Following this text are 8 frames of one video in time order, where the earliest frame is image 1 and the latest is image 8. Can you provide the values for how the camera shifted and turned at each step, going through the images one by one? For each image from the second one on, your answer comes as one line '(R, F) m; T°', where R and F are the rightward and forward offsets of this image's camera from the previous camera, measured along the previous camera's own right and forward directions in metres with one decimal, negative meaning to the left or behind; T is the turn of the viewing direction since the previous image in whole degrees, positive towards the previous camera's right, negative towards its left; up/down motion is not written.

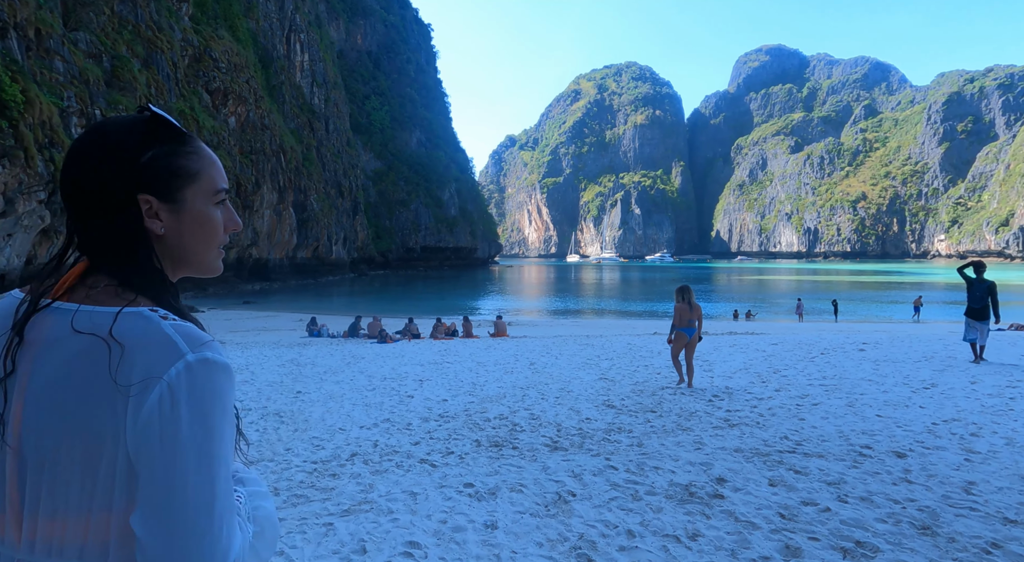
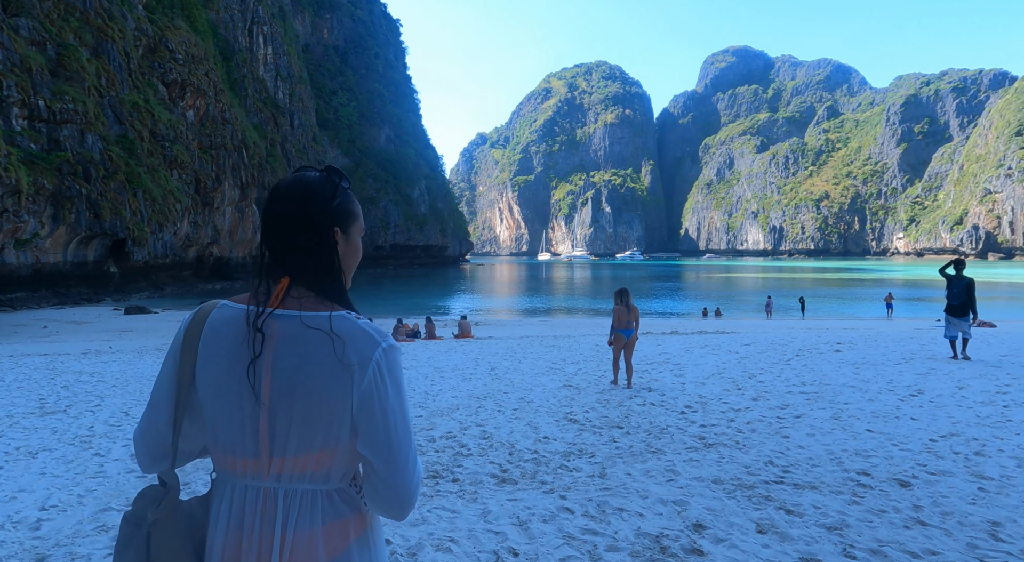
(+0.1, +0.4) m; +3°
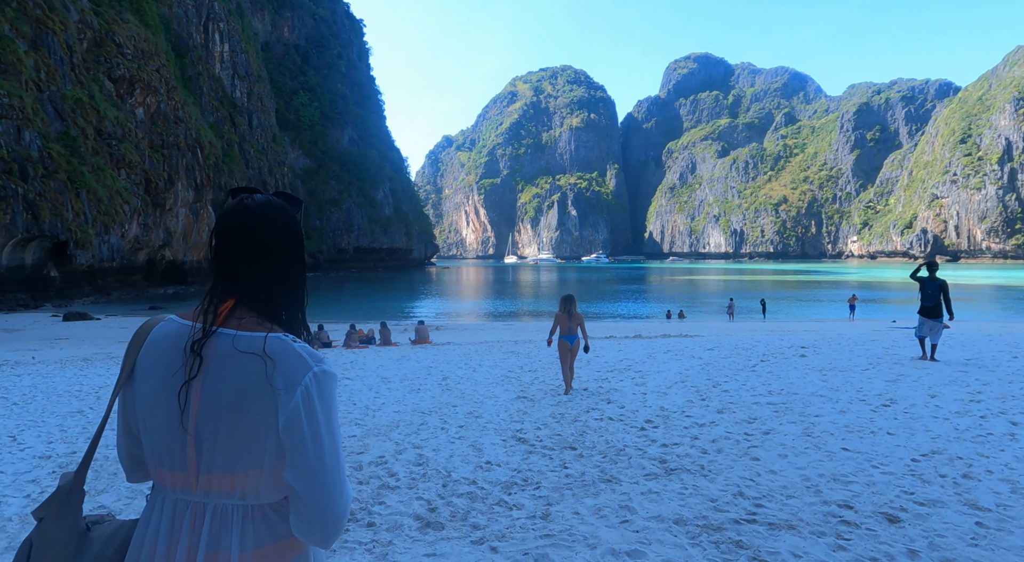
(+0.1, +0.4) m; +3°
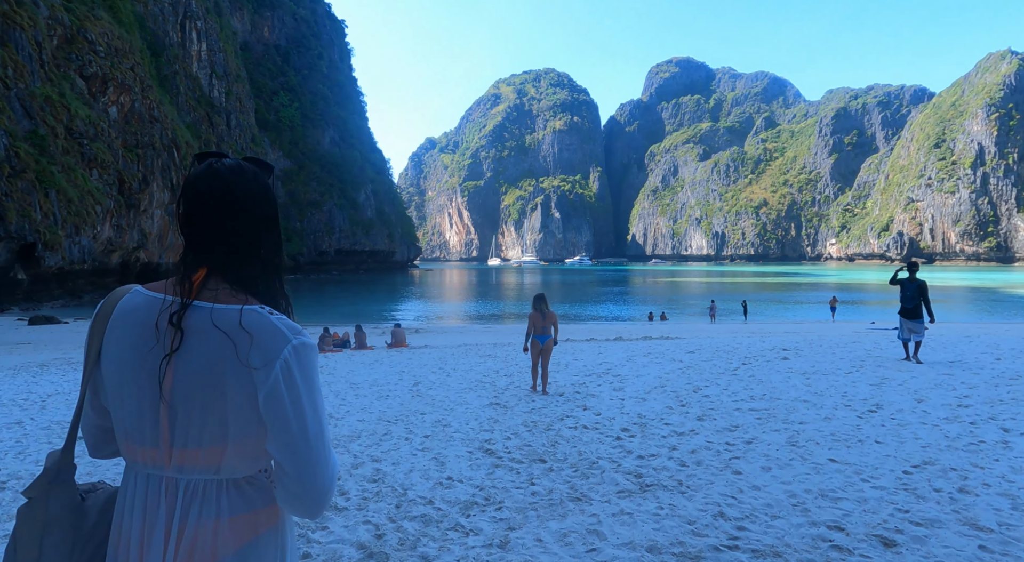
(+0.1, +0.2) m; +2°
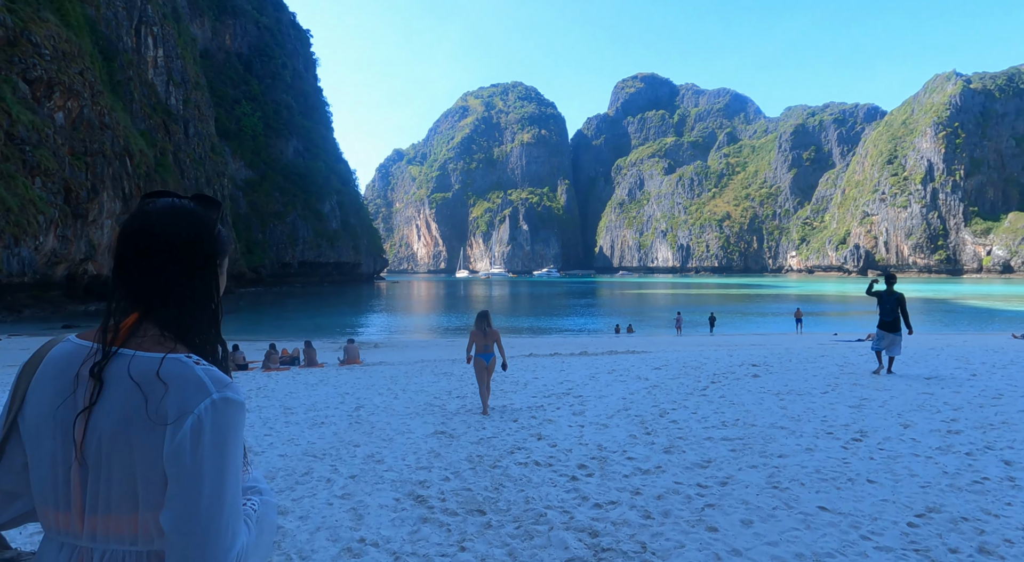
(+0.1, +0.4) m; +3°
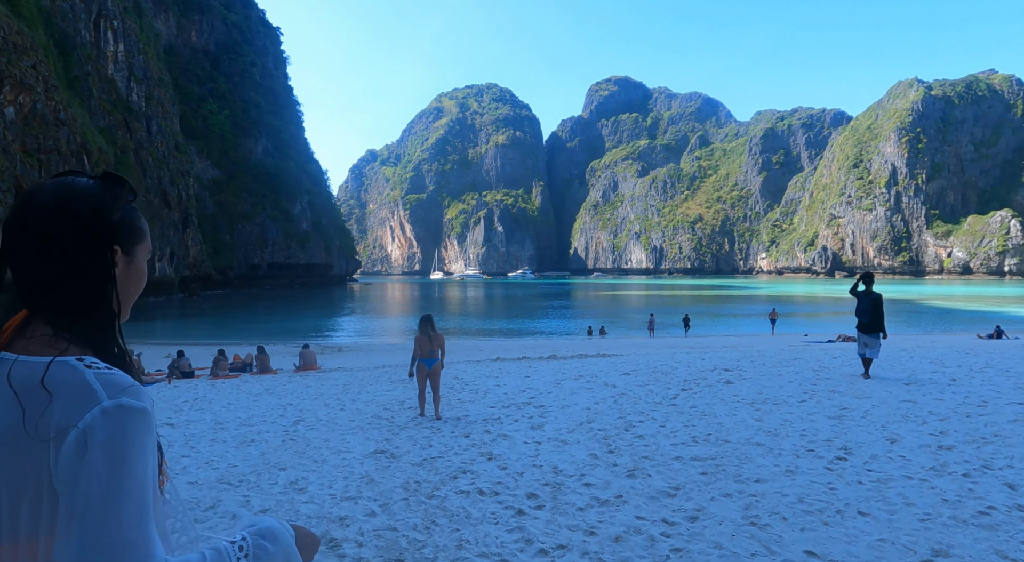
(+0.1, +0.4) m; +2°
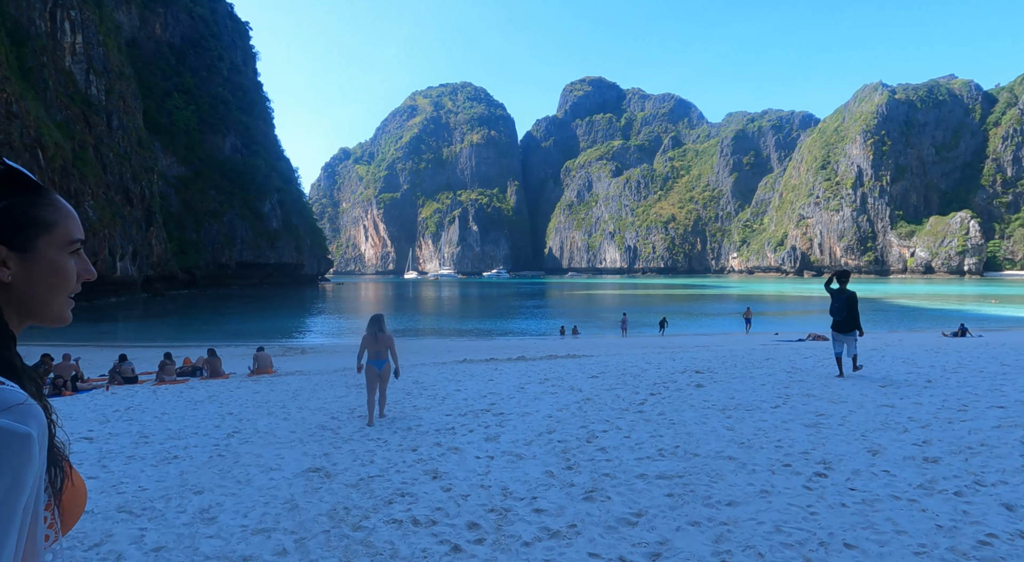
(+0.1, +0.3) m; +2°
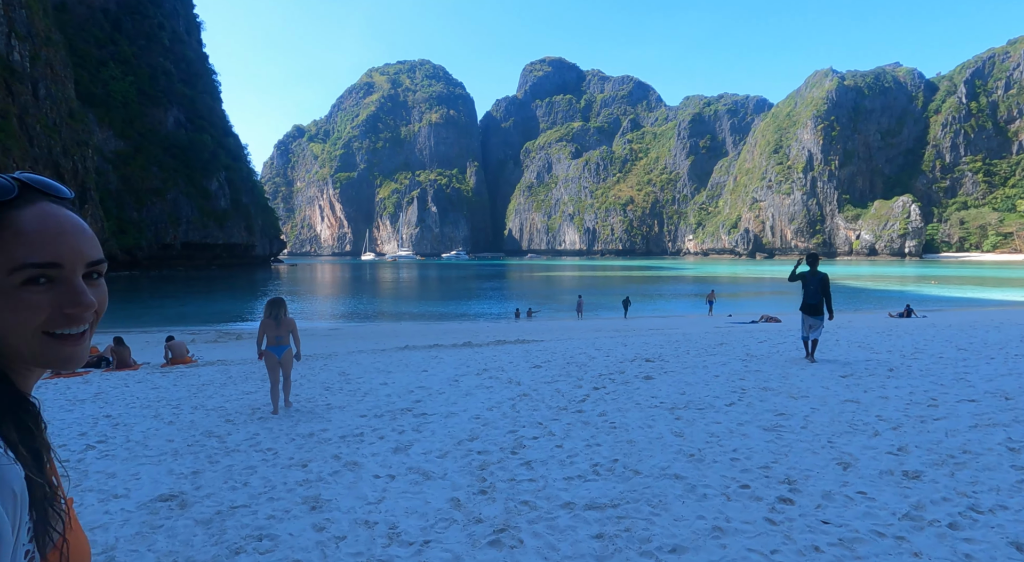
(+0.2, +0.6) m; +4°
